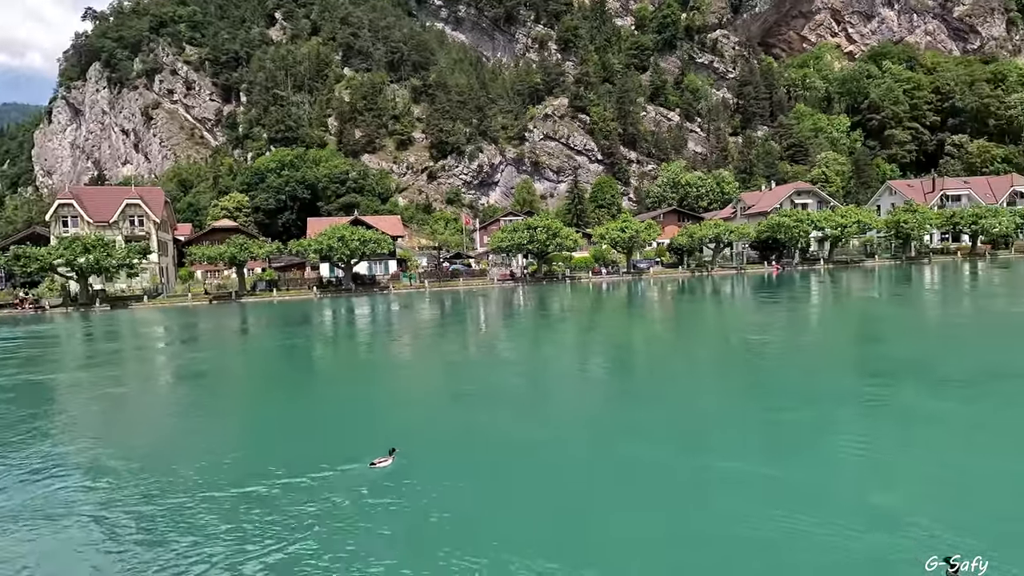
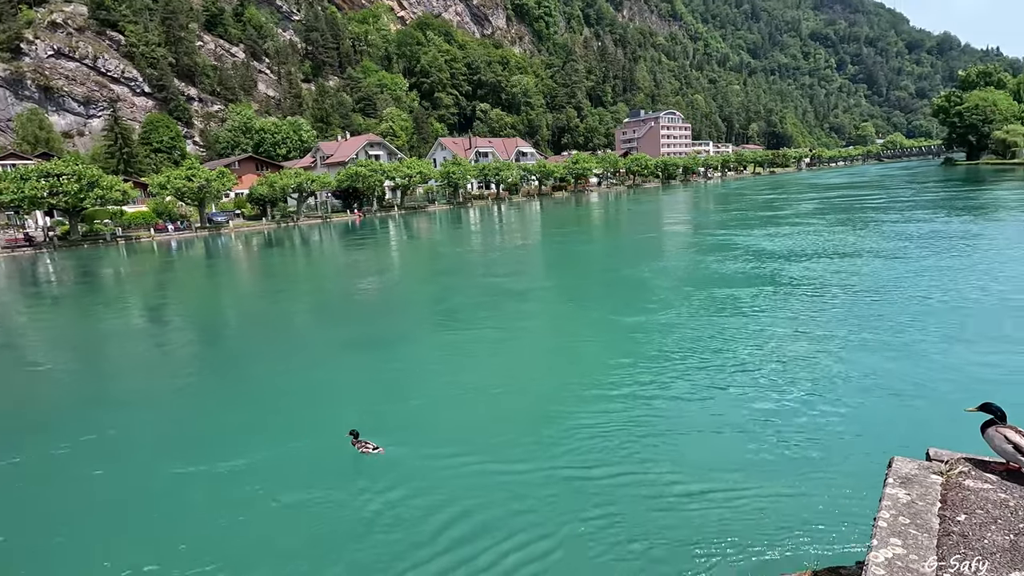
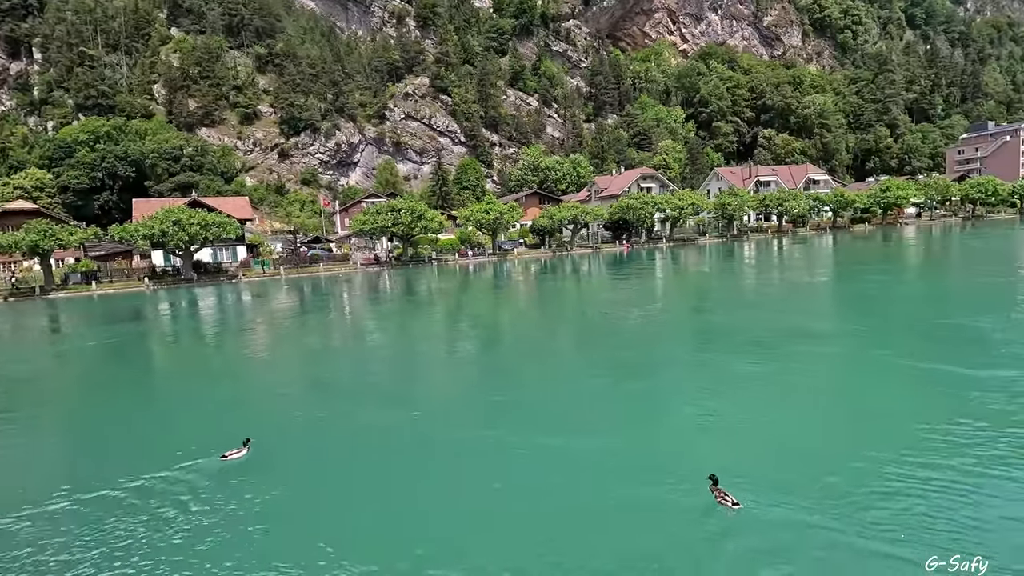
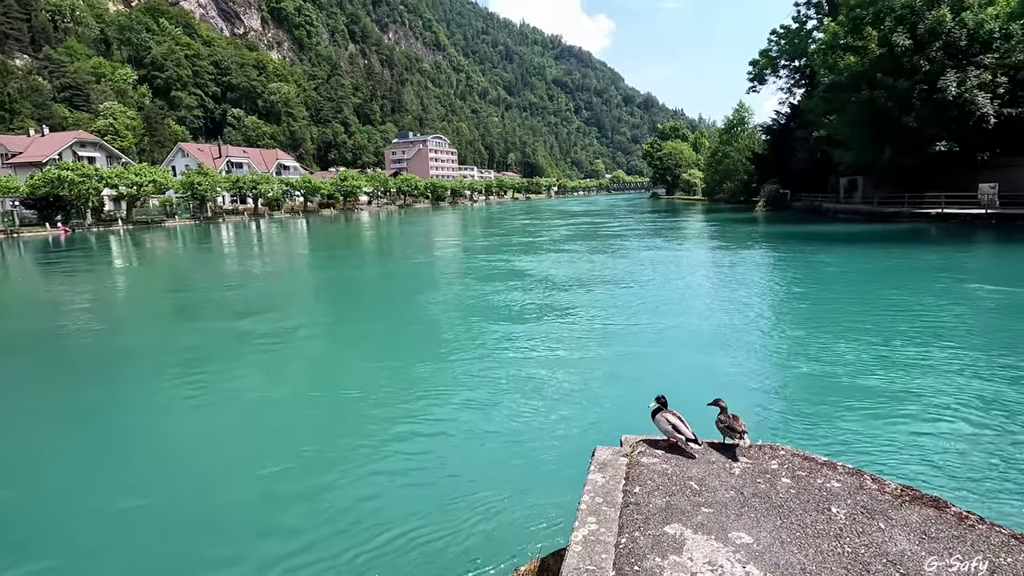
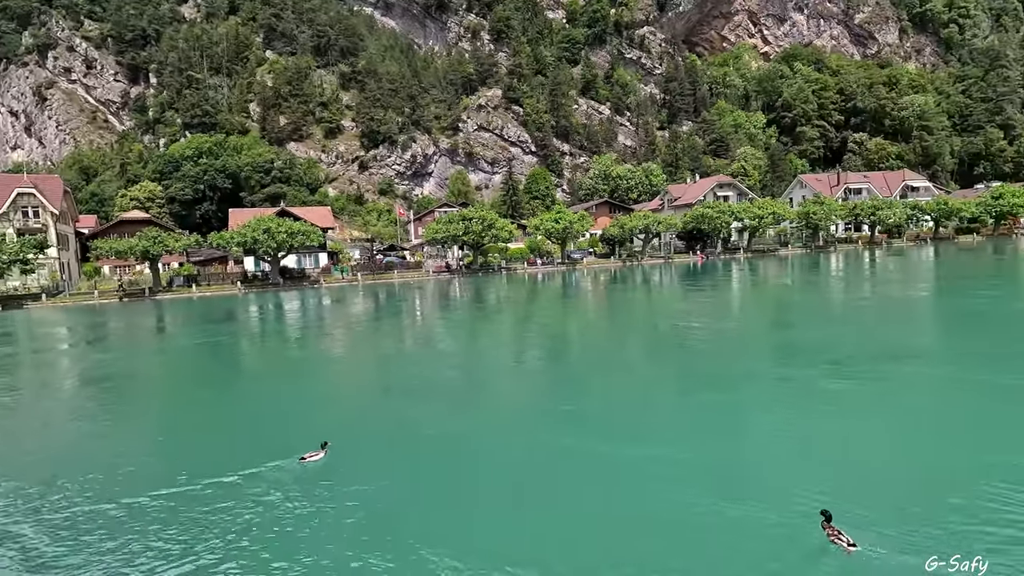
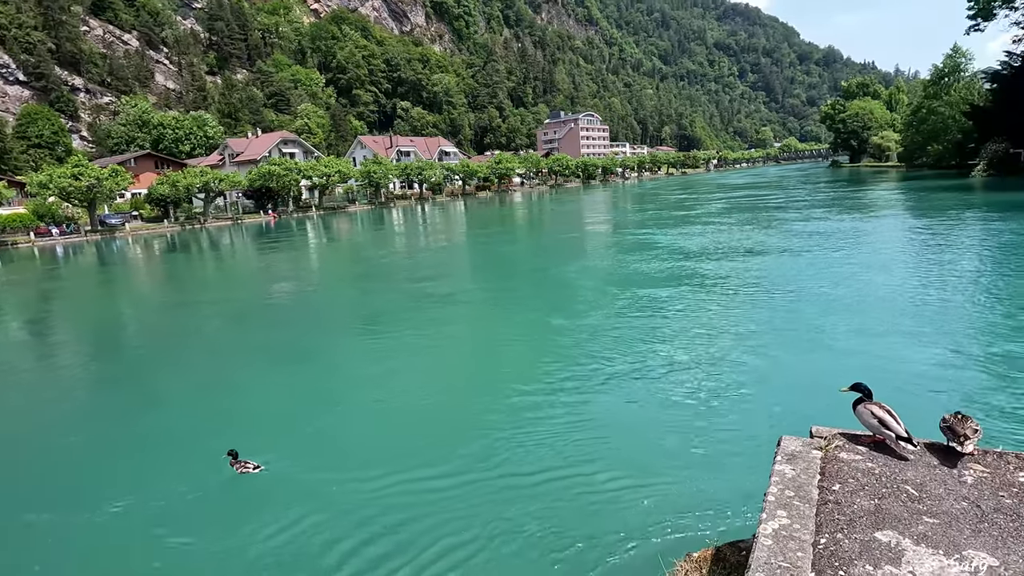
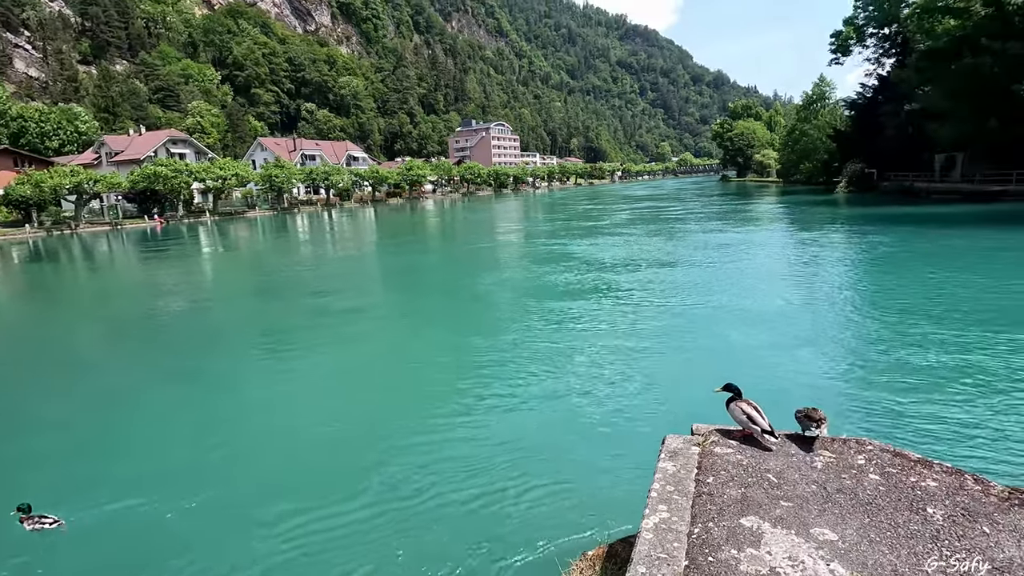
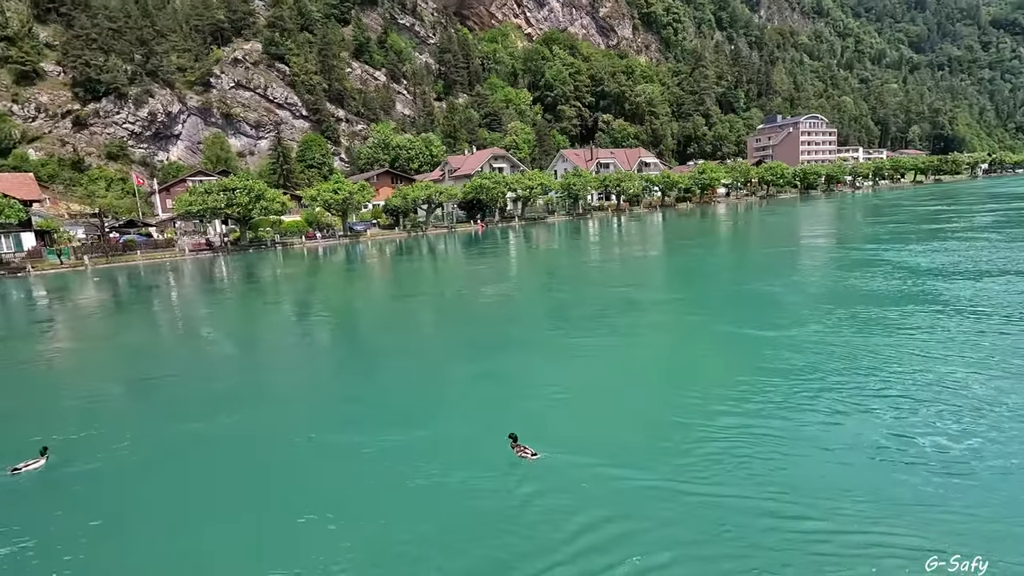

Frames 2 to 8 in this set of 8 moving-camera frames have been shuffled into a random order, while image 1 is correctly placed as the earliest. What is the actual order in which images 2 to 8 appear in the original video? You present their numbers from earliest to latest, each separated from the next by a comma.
5, 3, 8, 2, 6, 7, 4
